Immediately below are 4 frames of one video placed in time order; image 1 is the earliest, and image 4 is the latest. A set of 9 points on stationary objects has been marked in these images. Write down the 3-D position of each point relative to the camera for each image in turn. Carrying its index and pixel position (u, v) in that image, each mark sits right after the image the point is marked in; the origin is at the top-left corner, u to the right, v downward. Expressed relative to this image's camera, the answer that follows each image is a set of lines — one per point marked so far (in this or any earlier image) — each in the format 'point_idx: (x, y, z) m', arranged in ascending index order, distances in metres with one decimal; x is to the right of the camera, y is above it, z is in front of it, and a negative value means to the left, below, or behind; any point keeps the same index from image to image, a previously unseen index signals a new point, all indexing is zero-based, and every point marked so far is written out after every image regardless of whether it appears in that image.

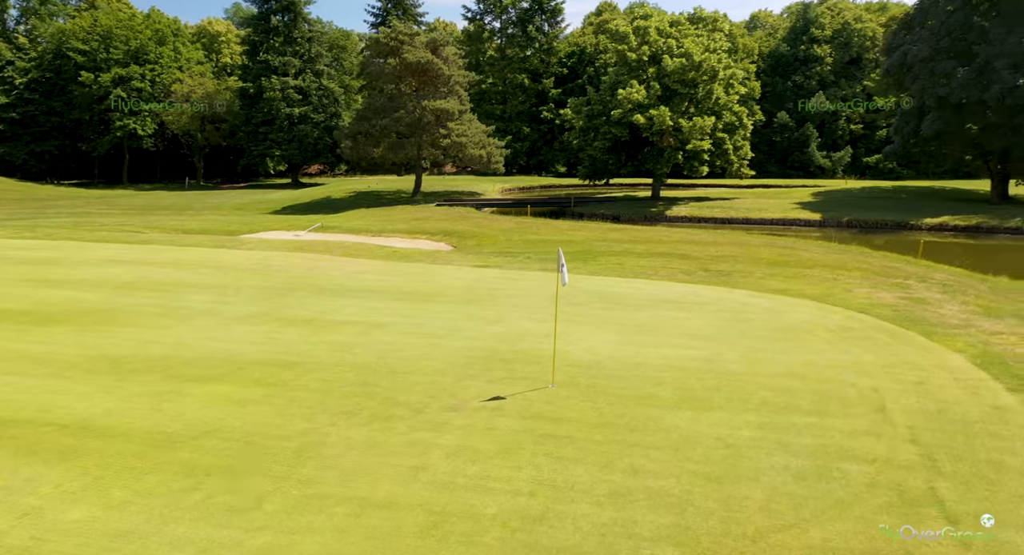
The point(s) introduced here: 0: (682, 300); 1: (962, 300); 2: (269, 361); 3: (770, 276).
0: (+3.4, -0.4, +12.6) m
1: (+8.9, -0.4, +13.1) m
2: (-3.0, -1.0, +8.5) m
3: (+6.3, 0.0, +16.4) m
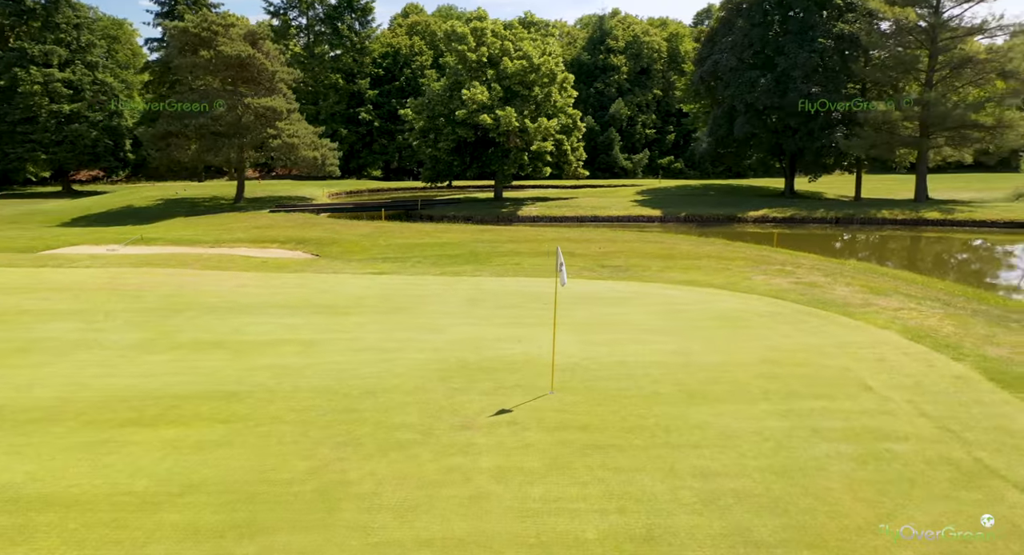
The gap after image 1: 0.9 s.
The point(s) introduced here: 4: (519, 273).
0: (+2.0, -0.4, +12.7) m
1: (+7.2, -0.1, +14.5) m
2: (-3.2, -1.2, +7.2) m
3: (+4.0, +0.2, +17.1) m
4: (+0.2, +0.1, +17.2) m
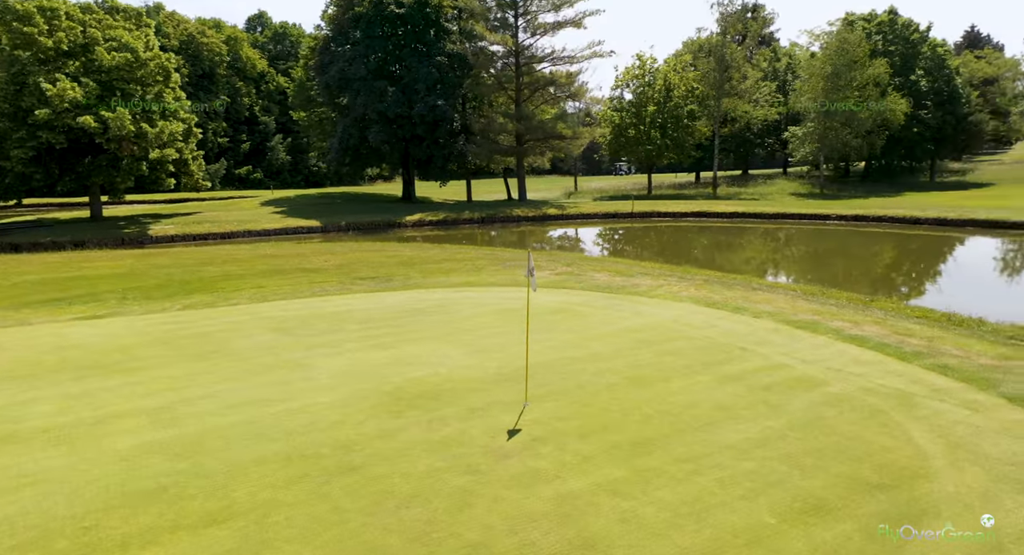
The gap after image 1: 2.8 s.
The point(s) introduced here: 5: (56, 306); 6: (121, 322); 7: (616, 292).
0: (-1.6, -0.5, +12.5) m
1: (+1.9, +0.2, +16.7) m
2: (-3.1, -1.6, +5.0) m
3: (-2.3, +0.1, +17.1) m
4: (-5.5, -0.4, +15.3) m
5: (-10.6, -0.7, +15.7) m
6: (-7.3, -0.8, +12.1) m
7: (+2.1, -0.3, +13.3) m
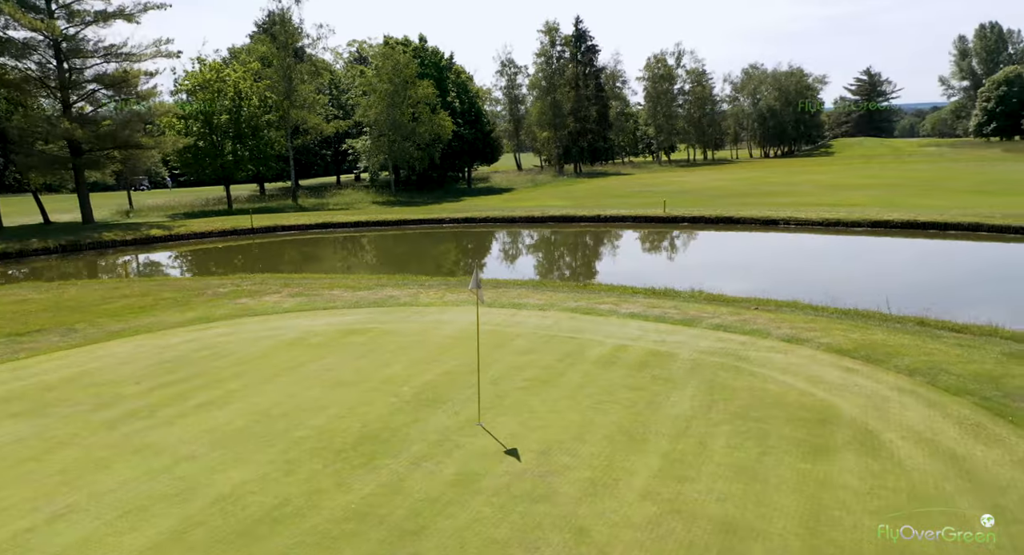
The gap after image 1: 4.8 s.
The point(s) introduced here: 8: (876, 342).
0: (-5.1, -1.1, +10.2) m
1: (-4.7, -0.2, +15.6) m
2: (-1.9, -2.0, +3.2) m
3: (-8.3, -0.8, +13.7) m
4: (-9.9, -1.5, +10.3) m
5: (-14.2, -2.4, +7.8) m
6: (-9.5, -2.0, +6.7) m
7: (-2.6, -0.5, +12.9) m
8: (+4.9, -0.9, +8.9) m
